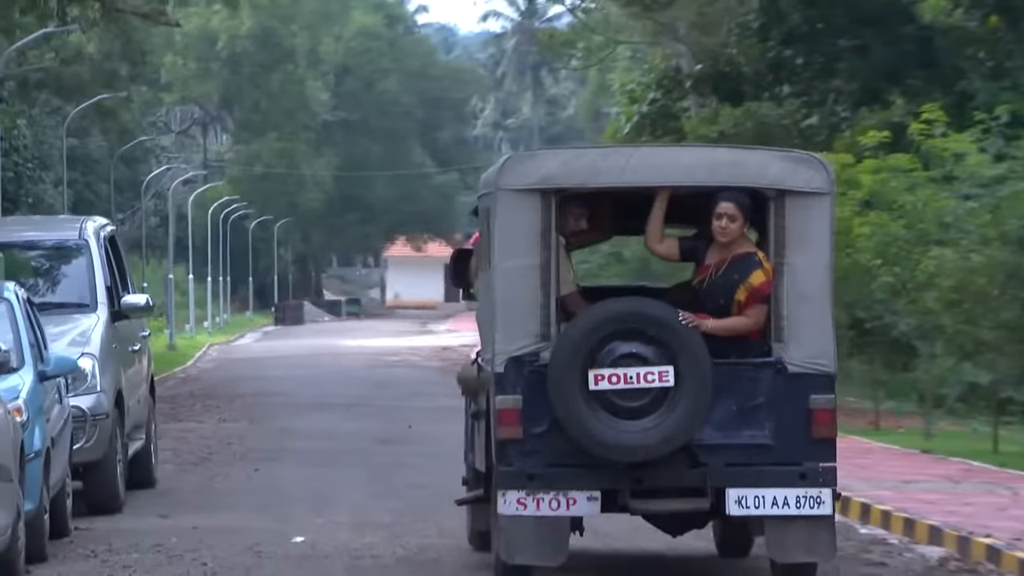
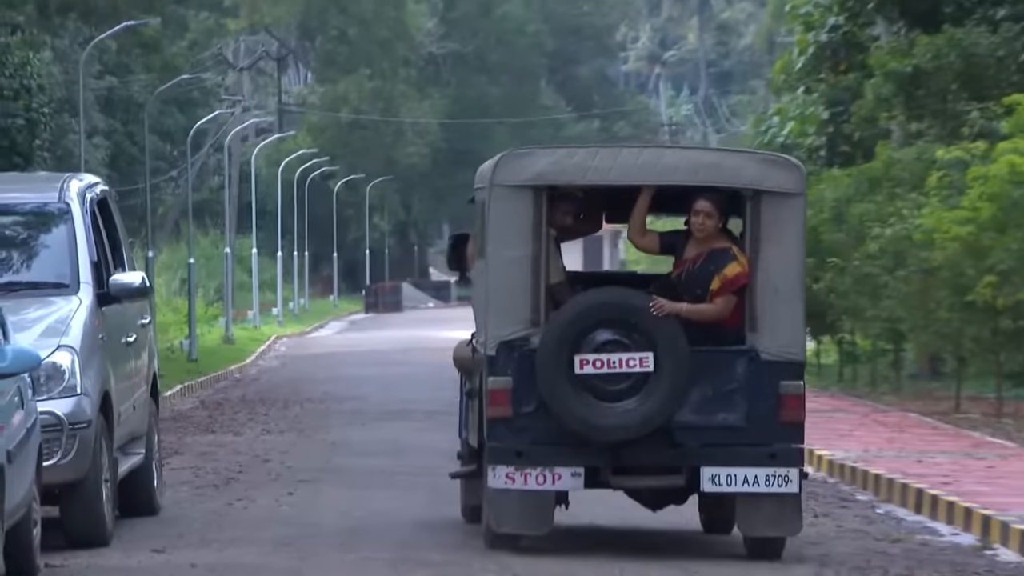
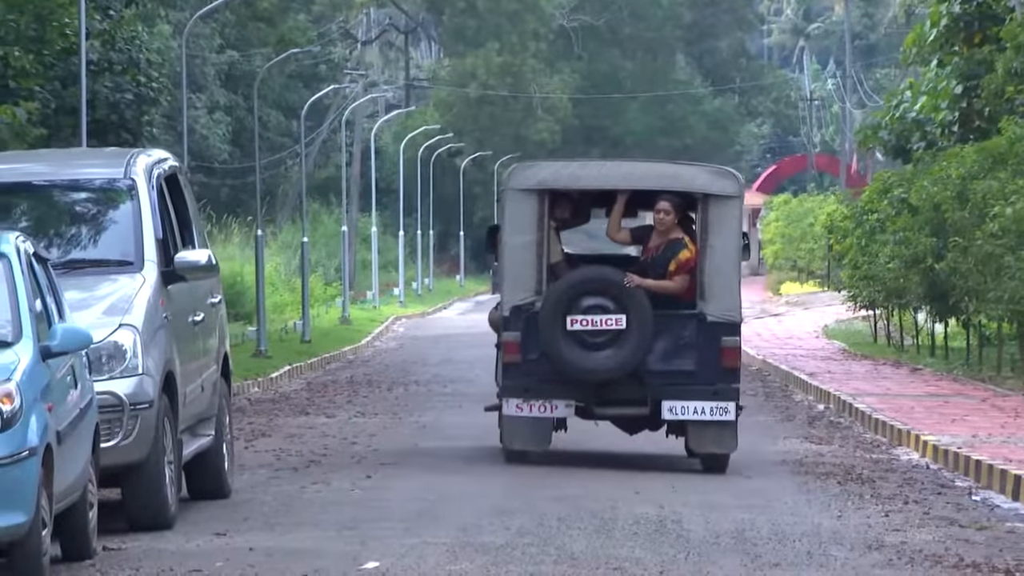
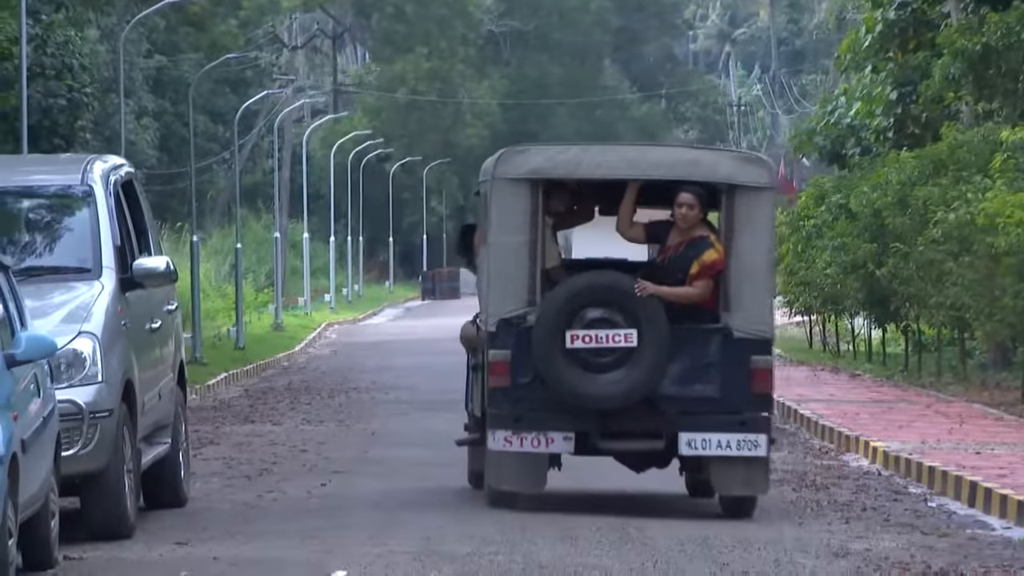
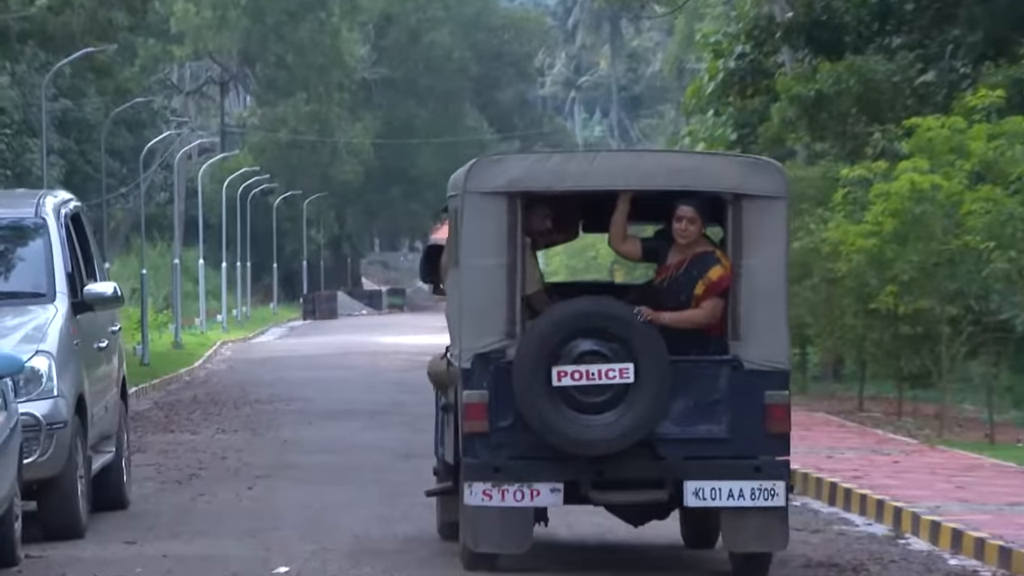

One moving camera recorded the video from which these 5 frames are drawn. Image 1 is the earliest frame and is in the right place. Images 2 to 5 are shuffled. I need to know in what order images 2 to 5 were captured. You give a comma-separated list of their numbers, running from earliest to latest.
5, 2, 4, 3
